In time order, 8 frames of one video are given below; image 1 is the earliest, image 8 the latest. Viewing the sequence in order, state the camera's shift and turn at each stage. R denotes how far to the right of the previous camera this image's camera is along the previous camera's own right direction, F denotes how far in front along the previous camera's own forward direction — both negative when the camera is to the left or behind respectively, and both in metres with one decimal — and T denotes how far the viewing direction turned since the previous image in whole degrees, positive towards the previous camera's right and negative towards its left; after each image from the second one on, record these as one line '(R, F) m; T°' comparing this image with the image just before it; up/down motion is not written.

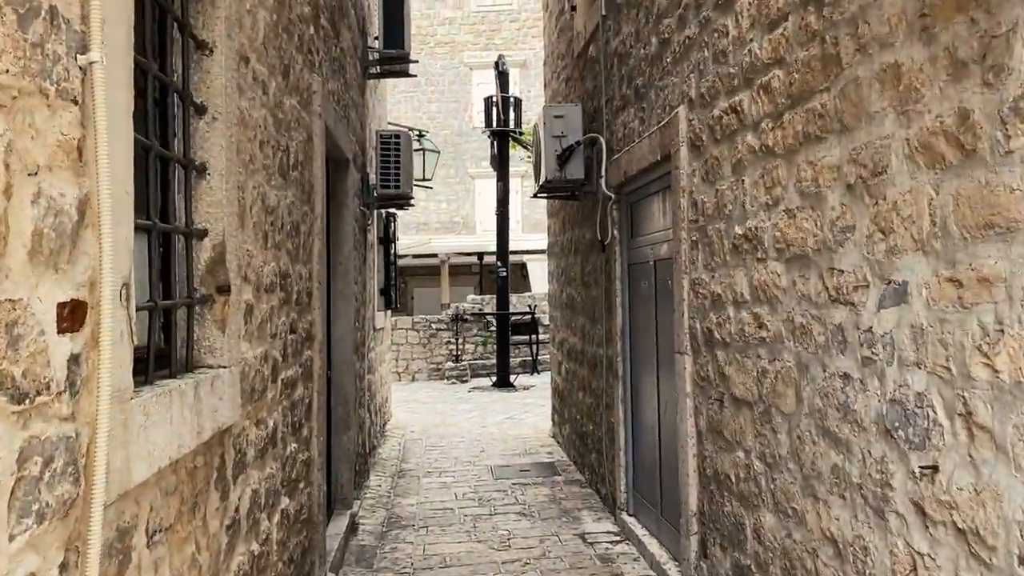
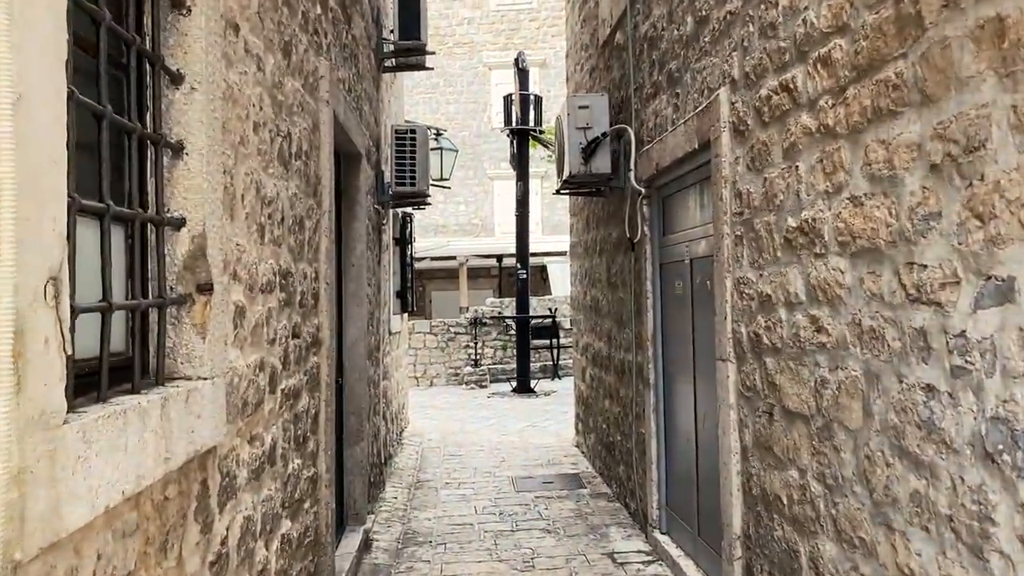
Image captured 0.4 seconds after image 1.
(0.0, +0.3) m; -1°
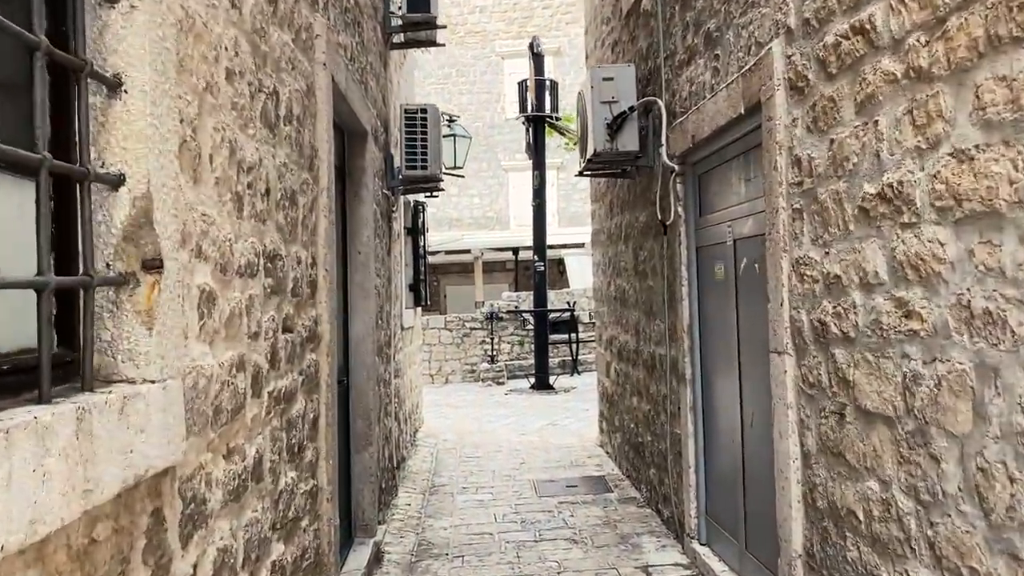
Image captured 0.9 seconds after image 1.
(0.0, +0.4) m; -1°
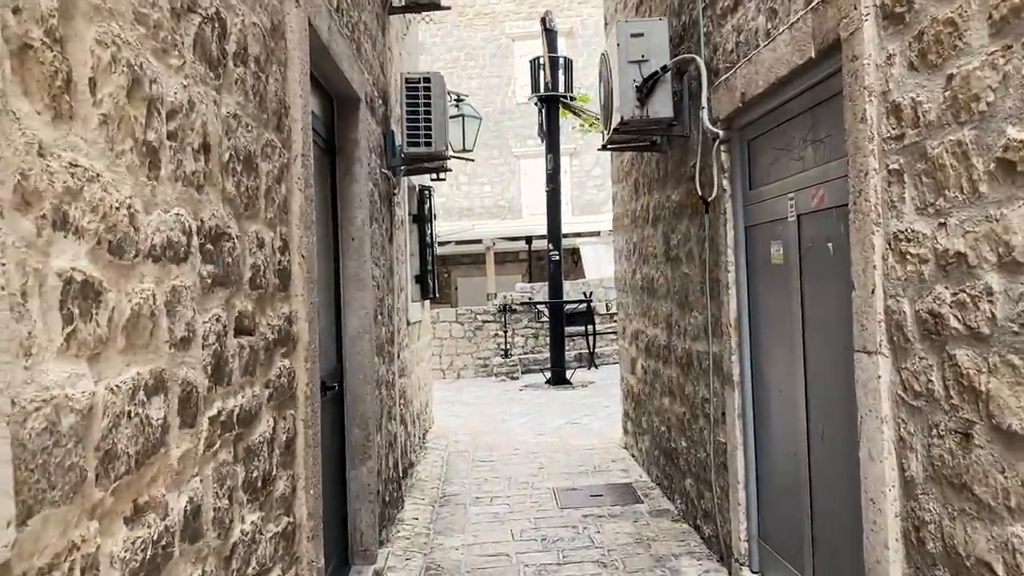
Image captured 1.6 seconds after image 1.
(0.0, +0.5) m; -1°
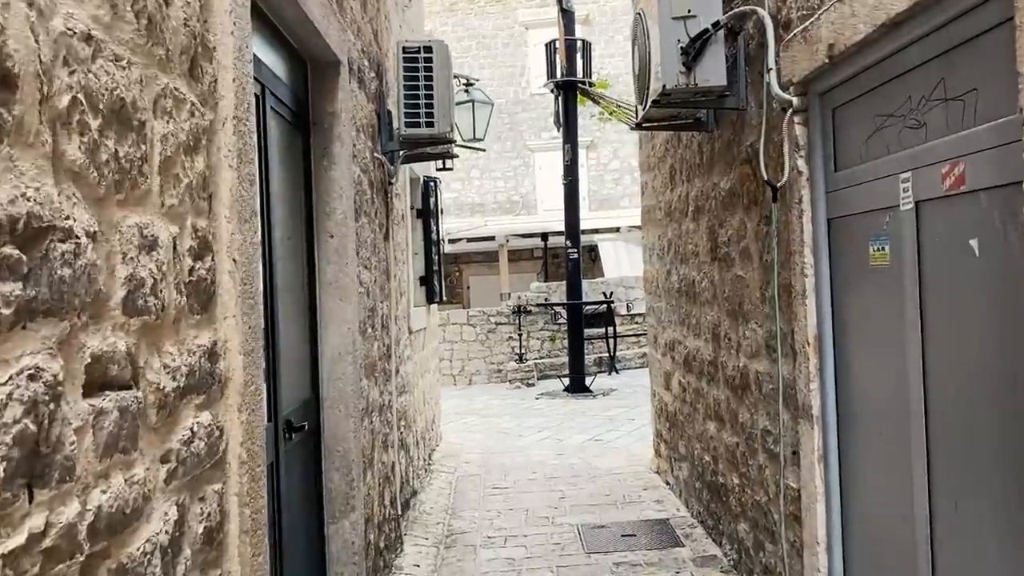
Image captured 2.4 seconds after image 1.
(0.0, +0.7) m; -1°
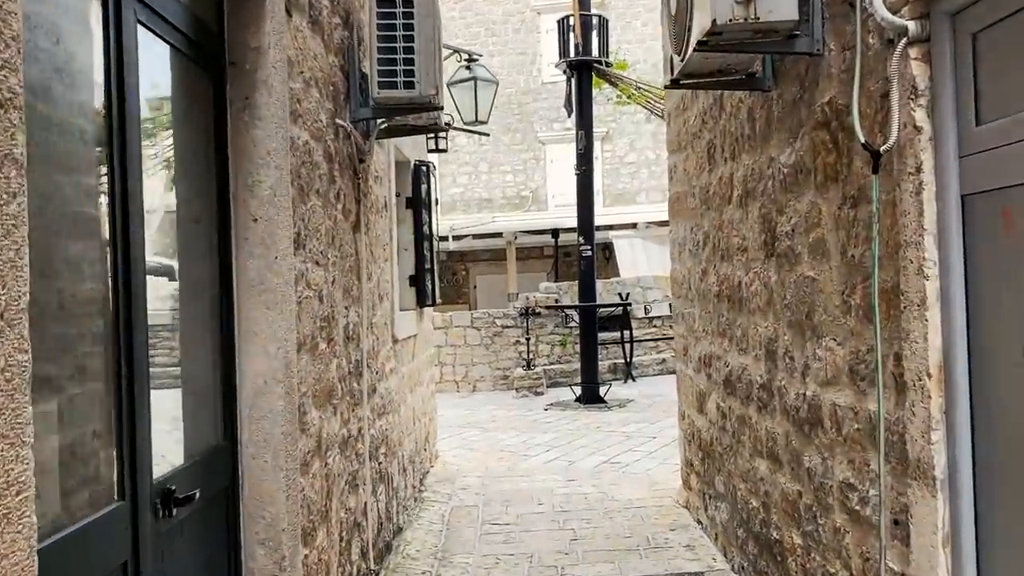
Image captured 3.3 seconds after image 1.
(0.0, +0.8) m; -1°
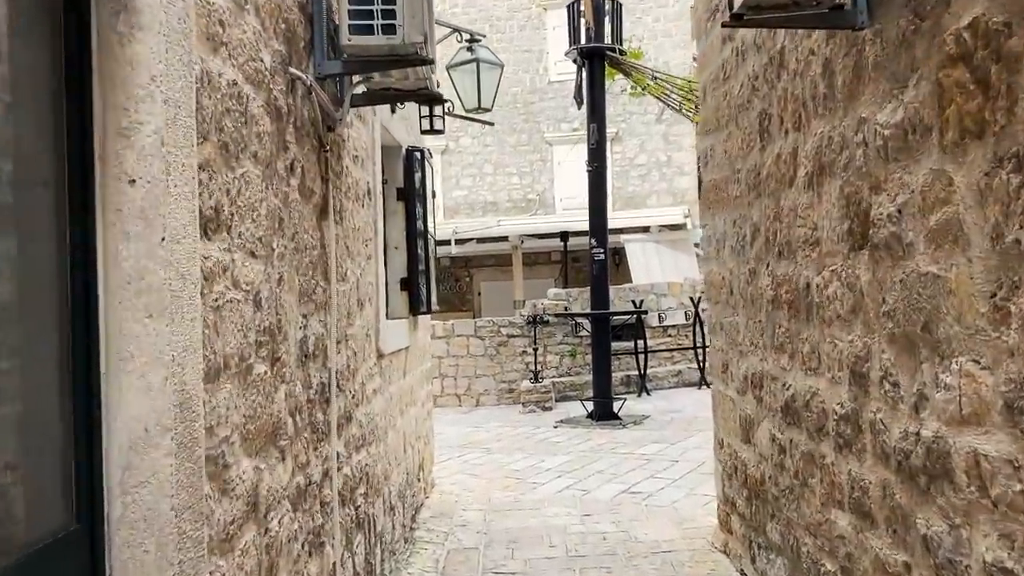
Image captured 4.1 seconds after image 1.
(0.0, +0.7) m; 0°
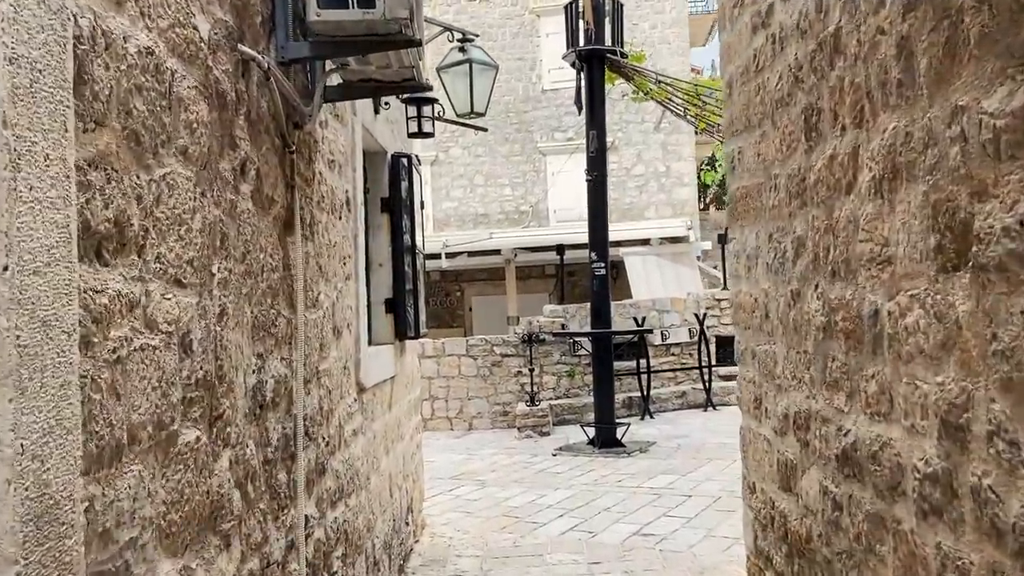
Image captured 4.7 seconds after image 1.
(0.0, +0.4) m; +1°
